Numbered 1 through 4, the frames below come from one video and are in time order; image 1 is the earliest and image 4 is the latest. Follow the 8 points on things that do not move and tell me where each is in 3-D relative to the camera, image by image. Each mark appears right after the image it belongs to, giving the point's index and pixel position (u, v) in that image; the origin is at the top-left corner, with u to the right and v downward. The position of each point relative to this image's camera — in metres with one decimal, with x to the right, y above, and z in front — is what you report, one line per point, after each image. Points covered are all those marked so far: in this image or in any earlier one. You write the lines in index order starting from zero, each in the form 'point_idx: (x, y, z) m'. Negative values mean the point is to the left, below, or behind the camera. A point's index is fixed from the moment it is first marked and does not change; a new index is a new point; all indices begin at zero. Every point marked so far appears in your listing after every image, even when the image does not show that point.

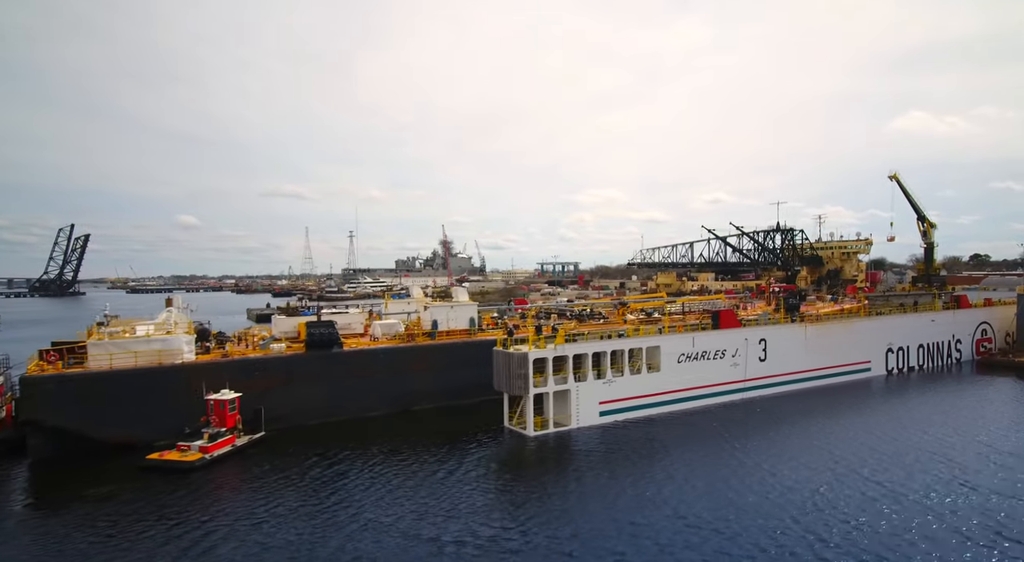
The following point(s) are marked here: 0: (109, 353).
0: (-12.5, -2.3, +17.6) m
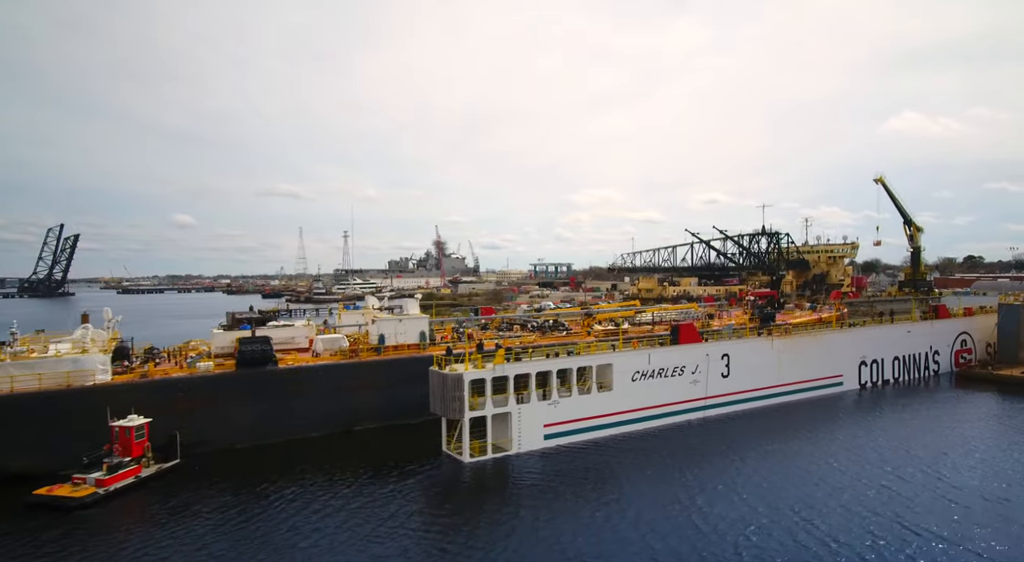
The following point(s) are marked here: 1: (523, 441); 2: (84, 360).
0: (-14.5, -2.7, +16.4) m
1: (+0.4, -5.2, +18.3) m
2: (-12.9, -2.4, +17.0) m
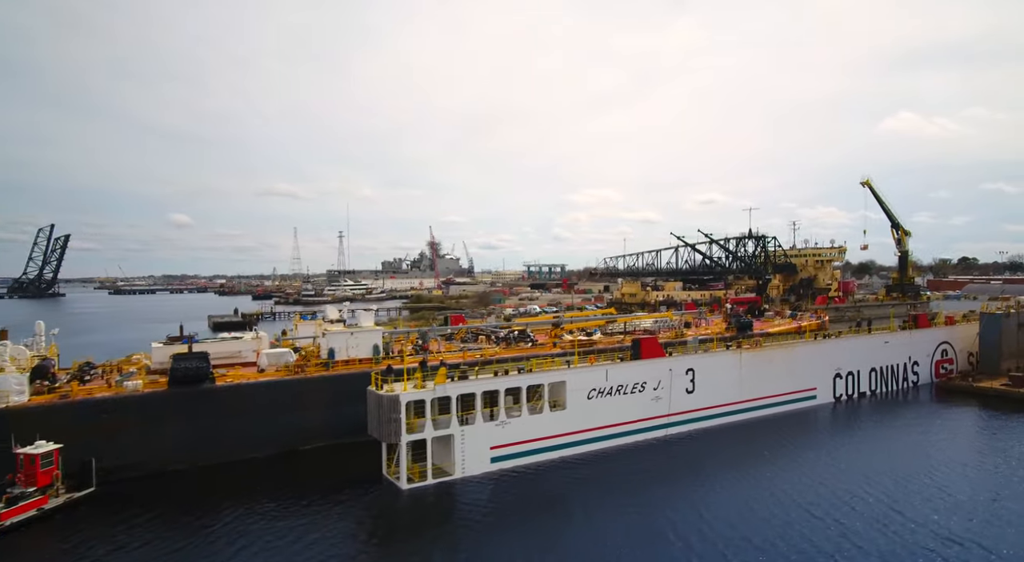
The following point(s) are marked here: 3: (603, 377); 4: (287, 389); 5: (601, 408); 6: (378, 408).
0: (-16.2, -3.2, +15.4) m
1: (-1.3, -5.6, +17.3) m
2: (-14.6, -2.8, +16.0) m
3: (+3.1, -3.3, +19.6) m
4: (-7.9, -3.8, +19.9) m
5: (+3.2, -4.4, +19.7) m
6: (-3.8, -3.6, +16.4) m
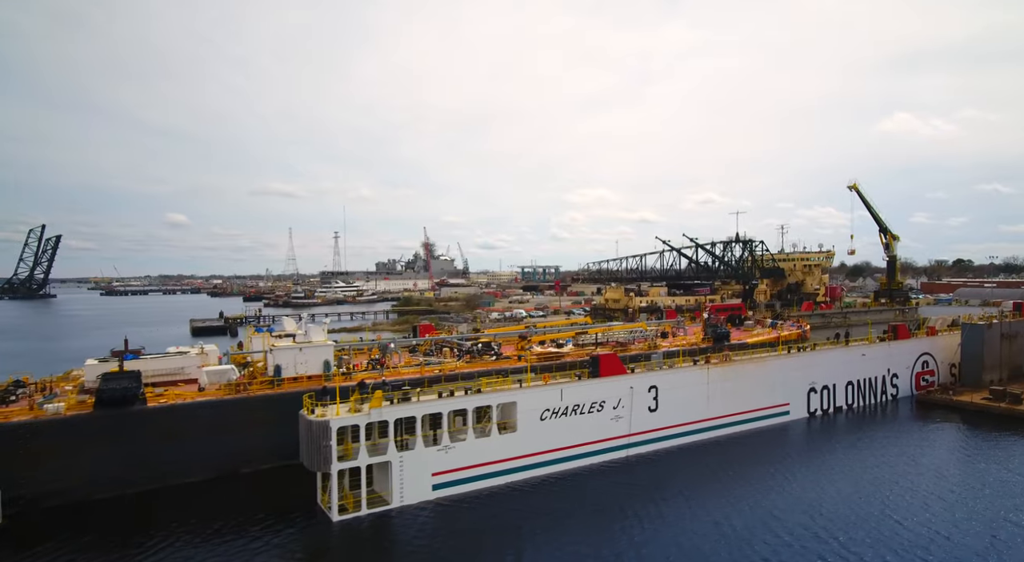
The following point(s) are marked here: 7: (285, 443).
0: (-17.8, -3.6, +14.3) m
1: (-3.0, -6.1, +16.3) m
2: (-16.3, -3.3, +15.0) m
3: (+1.5, -3.8, +18.7) m
4: (-9.6, -4.3, +18.9) m
5: (+1.5, -4.9, +18.8) m
6: (-5.5, -4.1, +15.4) m
7: (-7.9, -5.6, +19.9) m
